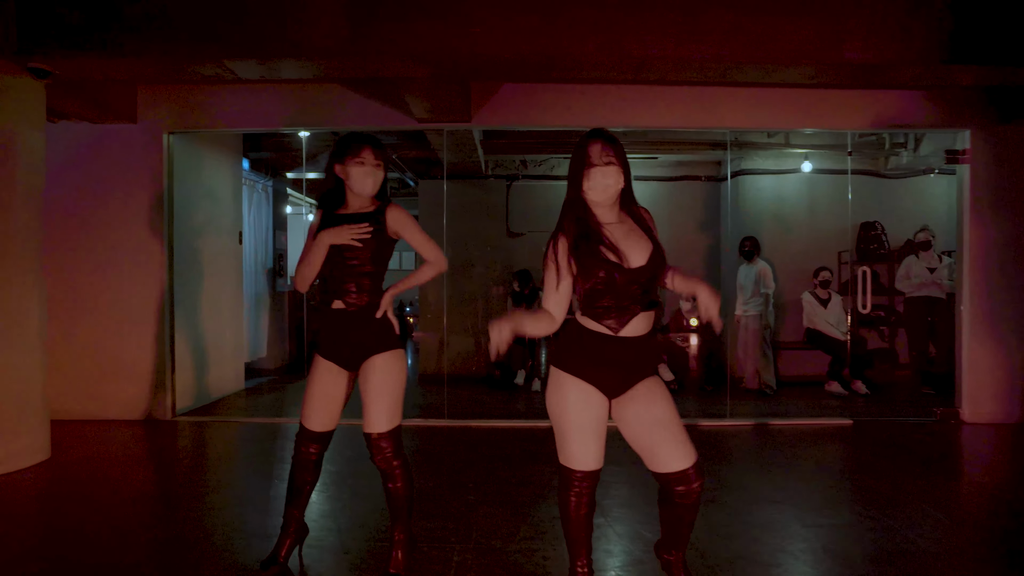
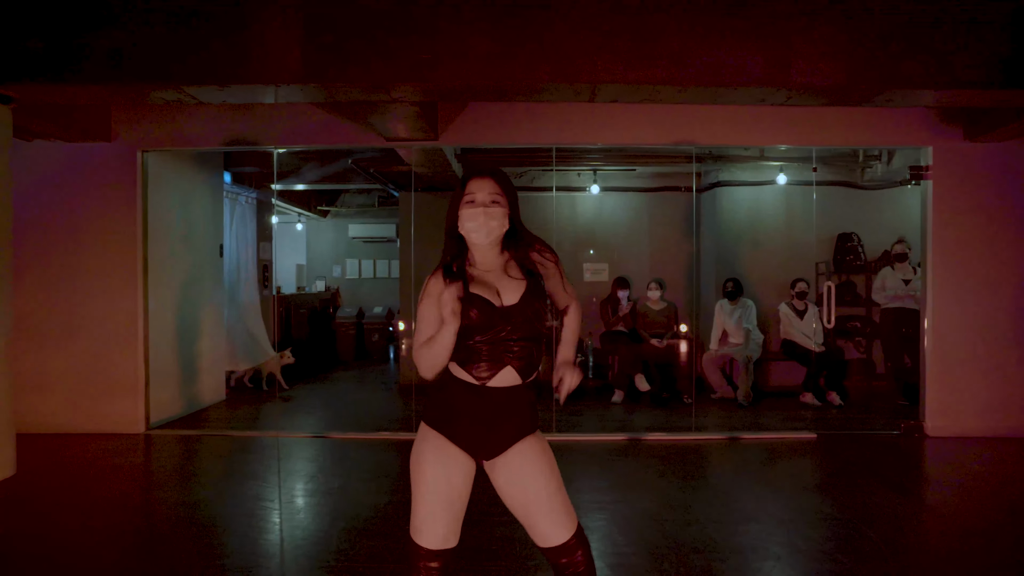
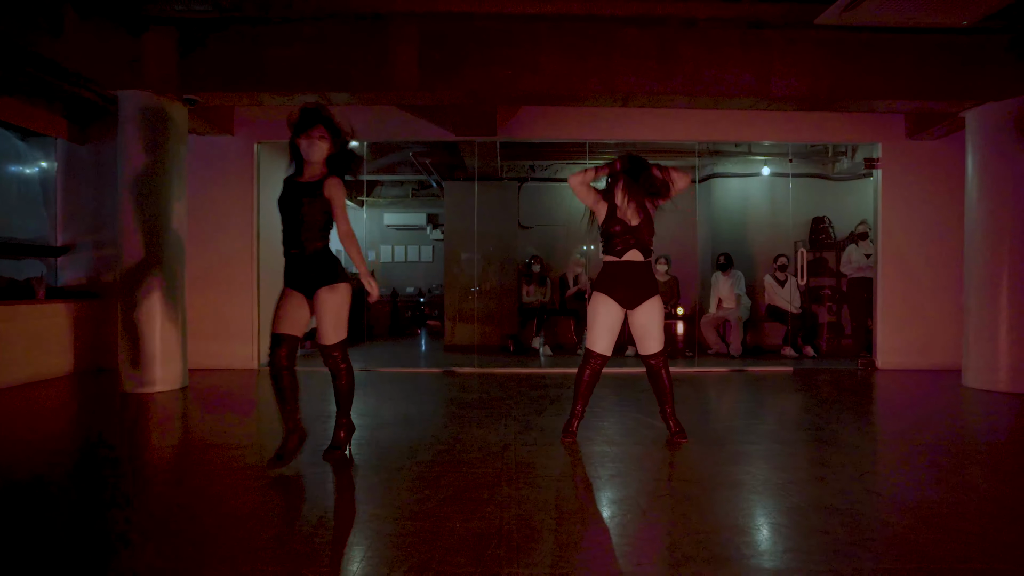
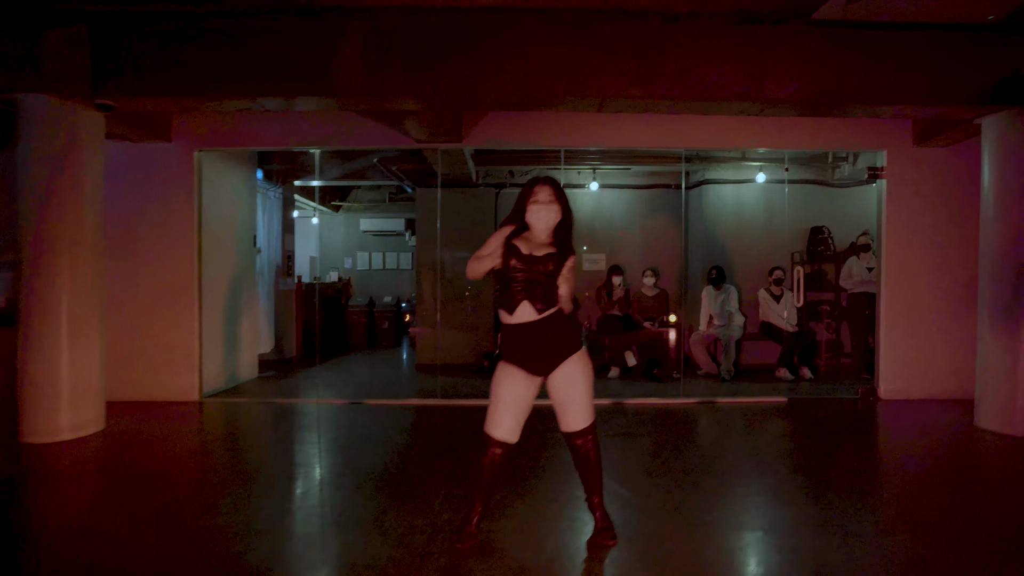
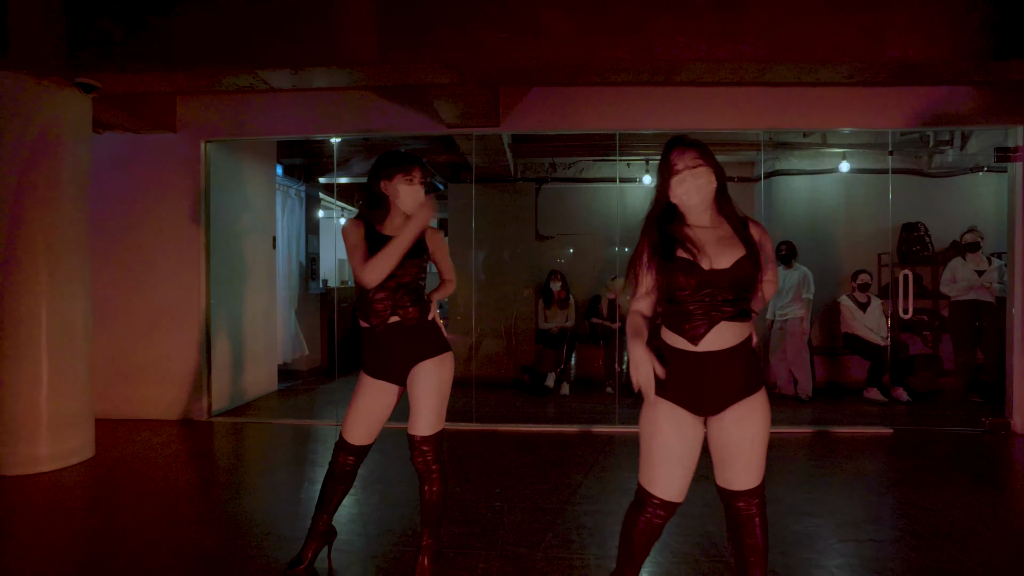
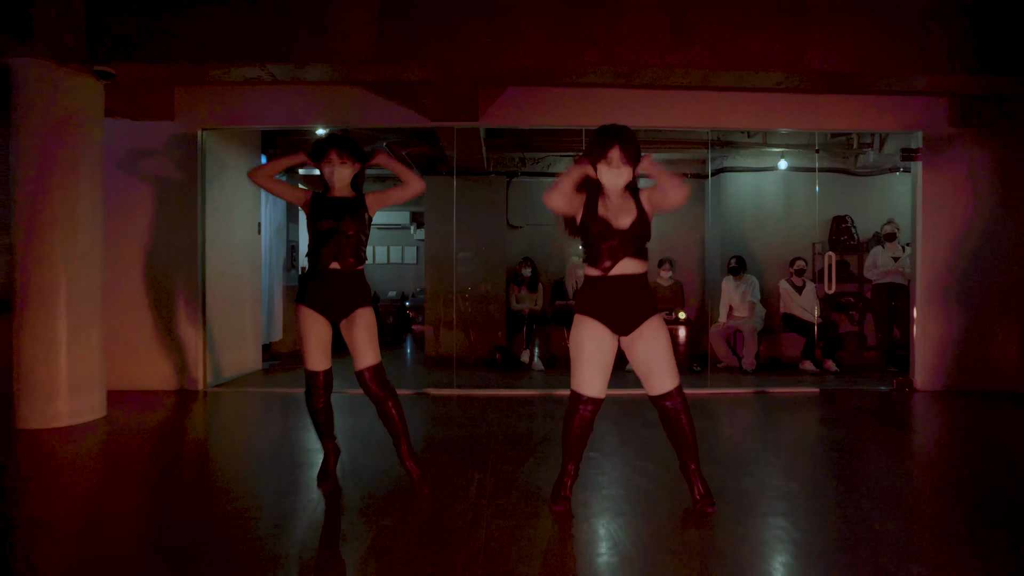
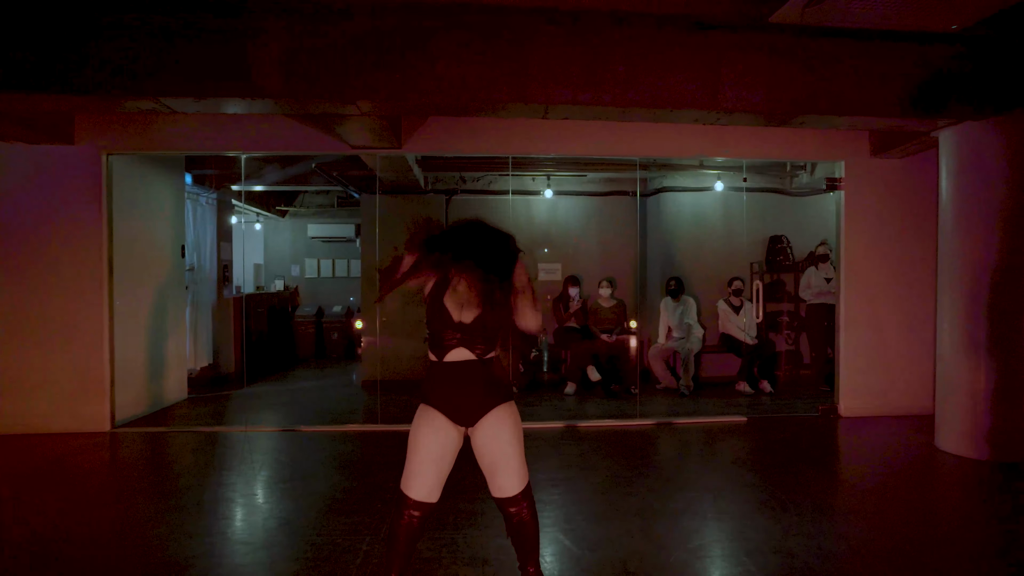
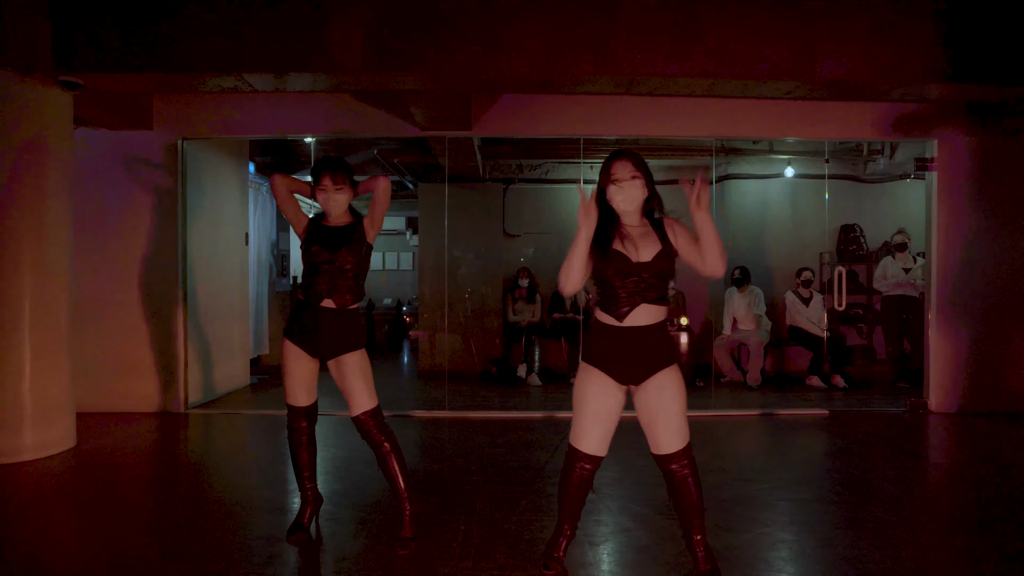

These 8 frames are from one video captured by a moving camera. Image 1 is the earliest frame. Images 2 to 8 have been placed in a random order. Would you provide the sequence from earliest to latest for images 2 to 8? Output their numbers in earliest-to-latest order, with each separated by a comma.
5, 8, 6, 3, 4, 7, 2
